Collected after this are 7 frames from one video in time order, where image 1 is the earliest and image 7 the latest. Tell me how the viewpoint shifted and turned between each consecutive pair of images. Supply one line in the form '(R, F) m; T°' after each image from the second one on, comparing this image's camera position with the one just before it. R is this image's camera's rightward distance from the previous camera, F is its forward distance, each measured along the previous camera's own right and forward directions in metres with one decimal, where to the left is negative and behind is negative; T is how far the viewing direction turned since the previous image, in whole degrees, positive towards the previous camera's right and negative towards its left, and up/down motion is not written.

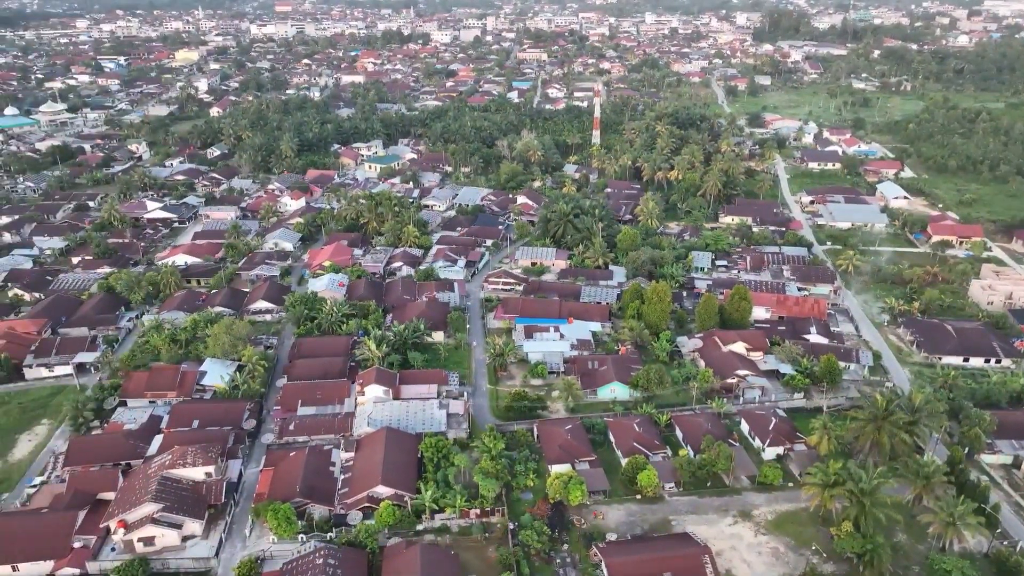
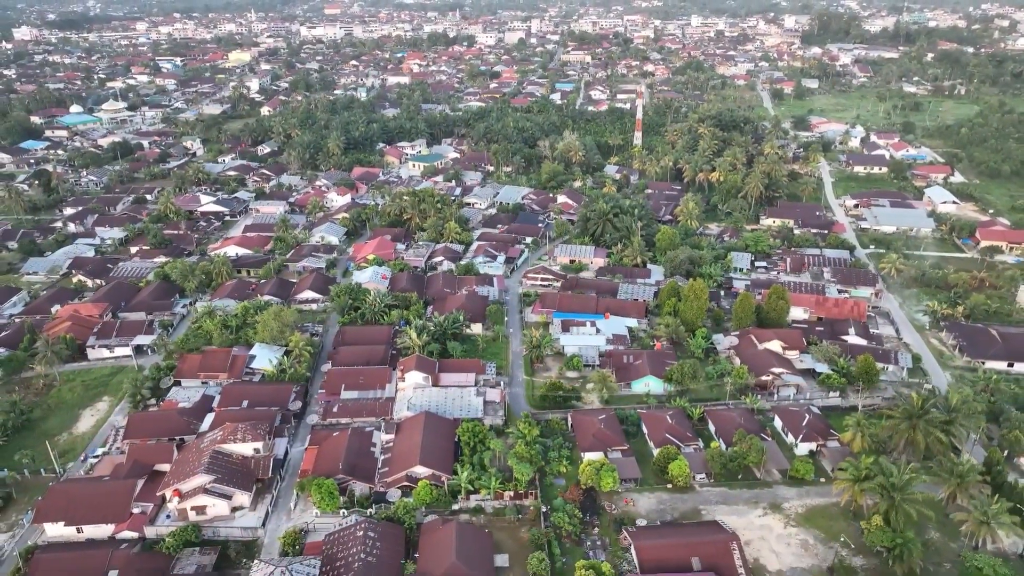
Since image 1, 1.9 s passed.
(+0.1, -1.1) m; -3°
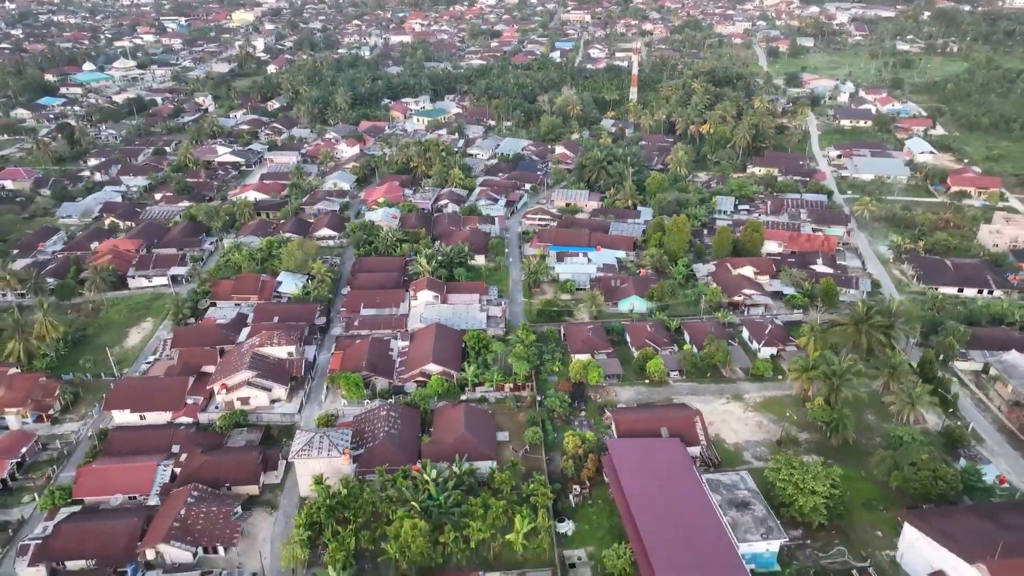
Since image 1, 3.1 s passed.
(+0.1, -5.4) m; 0°
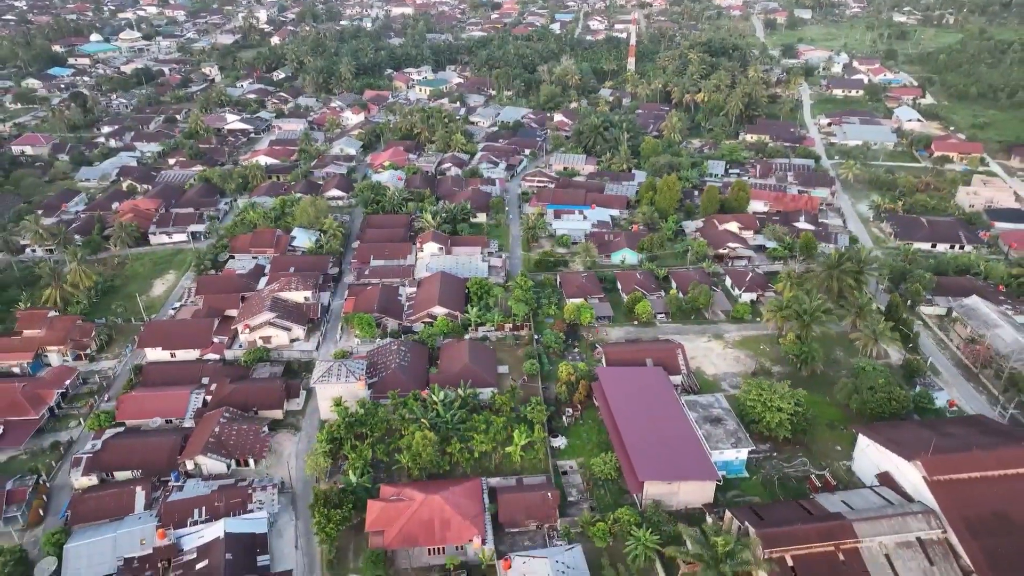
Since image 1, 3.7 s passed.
(+0.1, -3.5) m; 0°
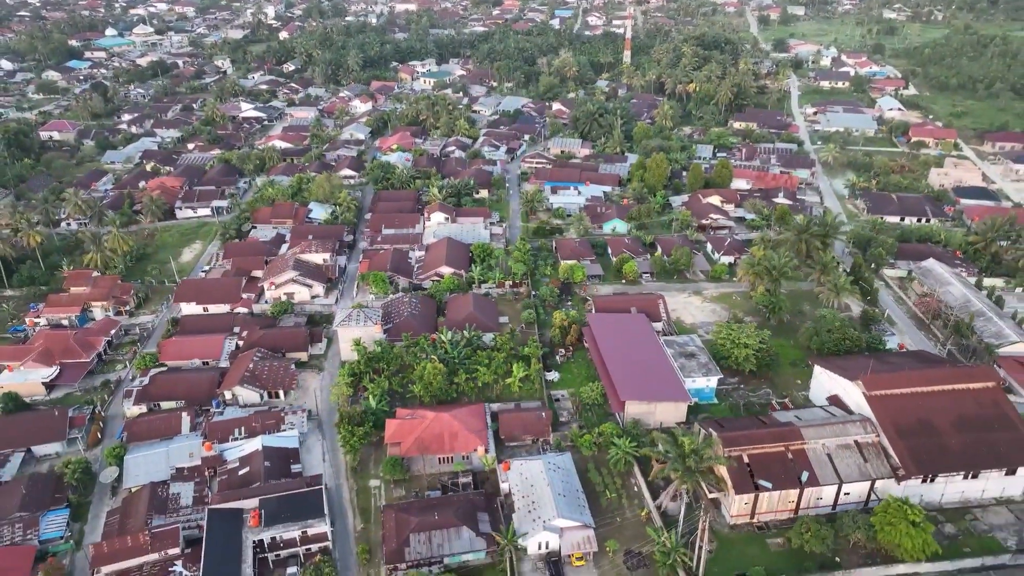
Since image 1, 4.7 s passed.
(+0.1, -4.8) m; 0°
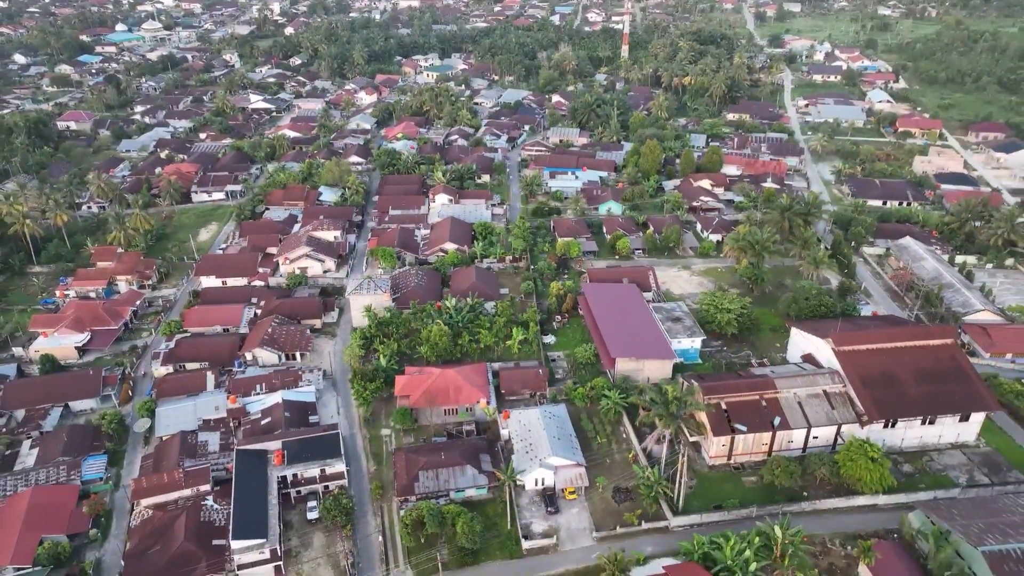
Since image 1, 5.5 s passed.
(+0.1, -3.1) m; 0°
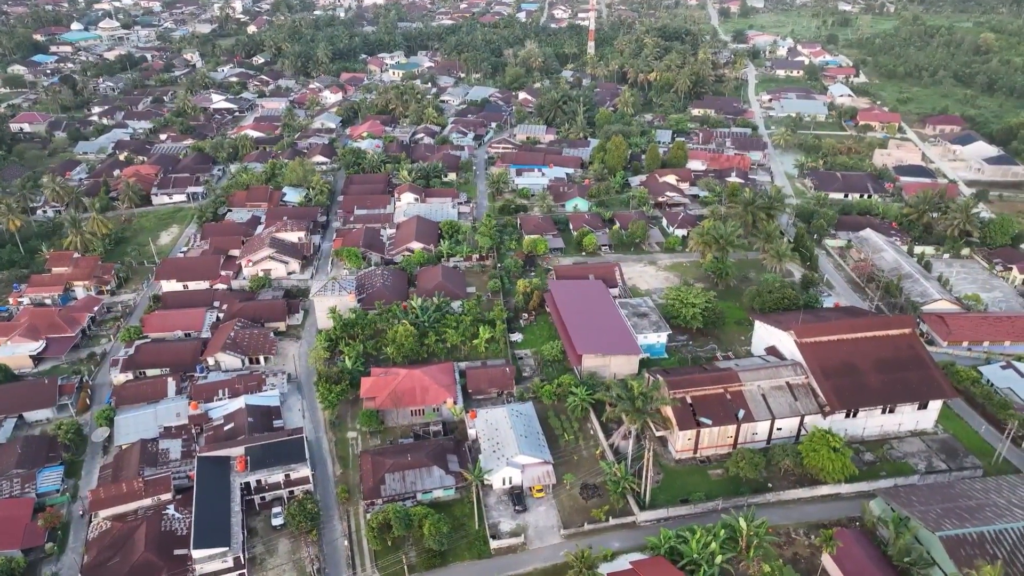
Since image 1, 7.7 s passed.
(+0.4, +0.2) m; +2°
